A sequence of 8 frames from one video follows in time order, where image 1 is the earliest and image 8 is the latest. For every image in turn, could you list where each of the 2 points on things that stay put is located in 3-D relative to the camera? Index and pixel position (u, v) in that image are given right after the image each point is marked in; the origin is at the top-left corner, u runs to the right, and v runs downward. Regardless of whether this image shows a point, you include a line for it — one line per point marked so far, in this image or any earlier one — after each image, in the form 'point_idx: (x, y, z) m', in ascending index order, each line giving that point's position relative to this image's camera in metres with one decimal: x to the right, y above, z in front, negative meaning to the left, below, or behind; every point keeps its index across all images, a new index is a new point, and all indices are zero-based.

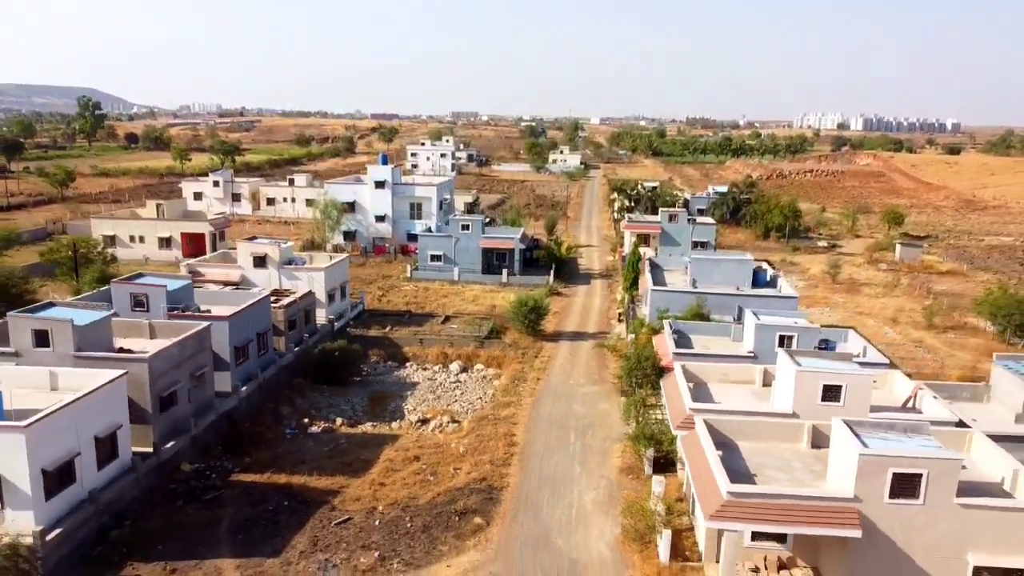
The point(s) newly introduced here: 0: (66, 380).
0: (-10.8, -2.1, +19.8) m
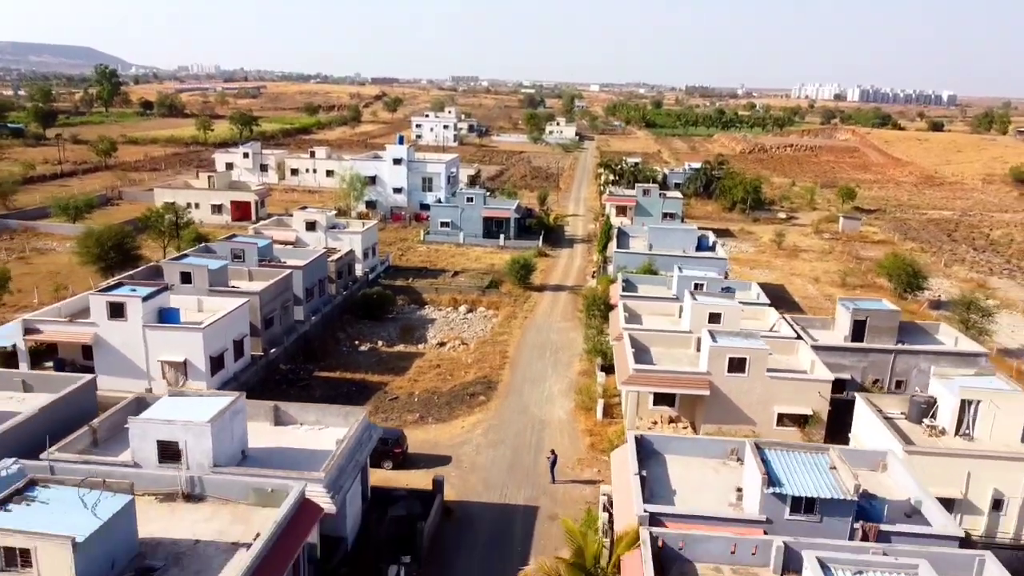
0: (-11.1, -0.5, +29.9) m
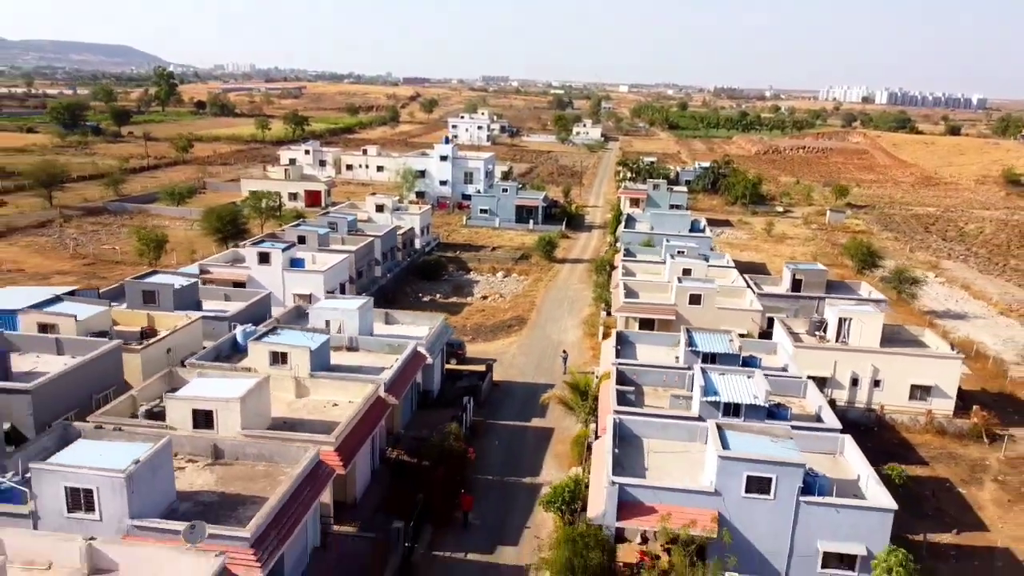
0: (-9.7, +1.6, +41.4) m
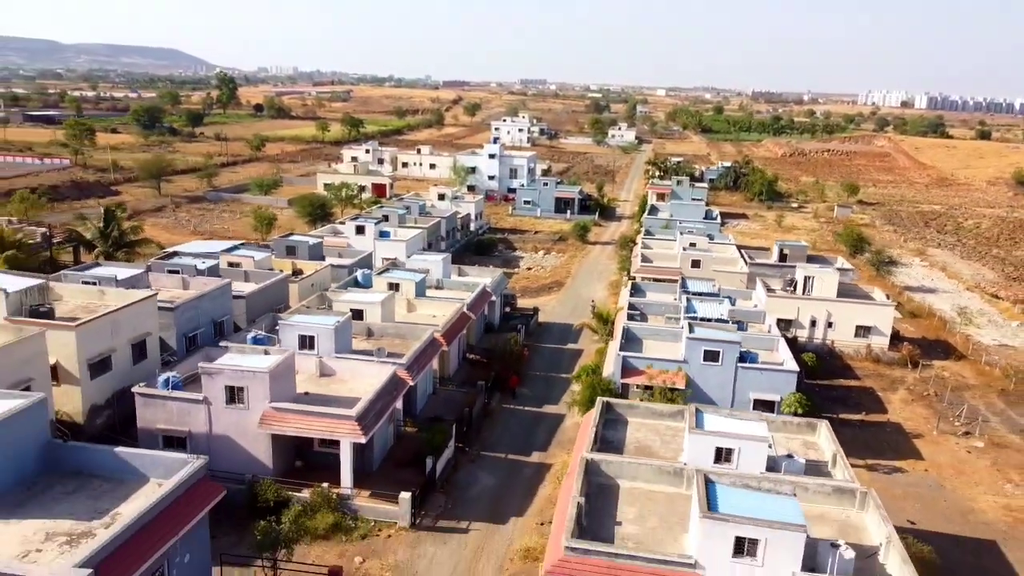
0: (-7.1, +3.7, +52.3) m
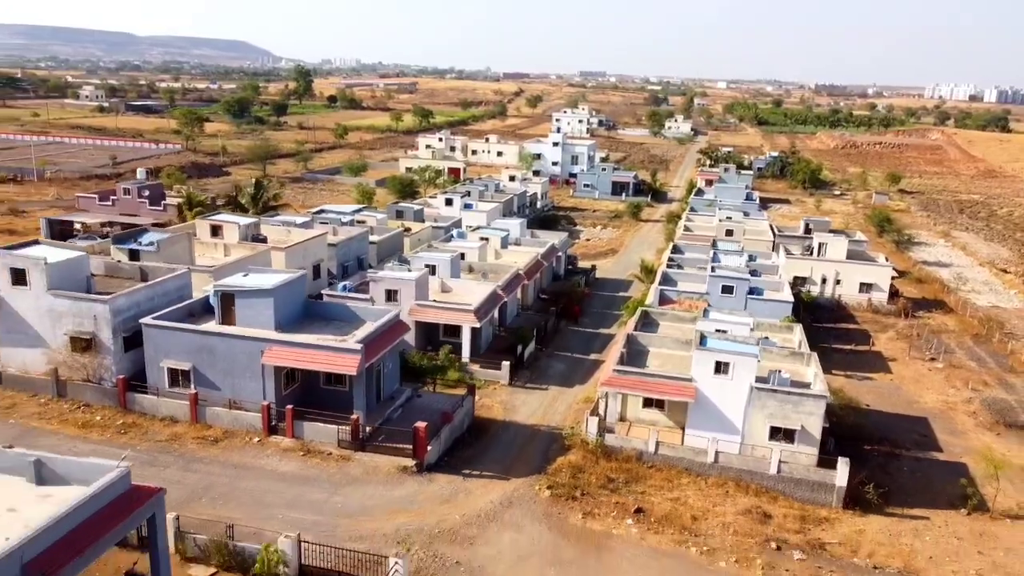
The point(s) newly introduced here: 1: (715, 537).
0: (-2.3, +6.5, +62.4) m
1: (+4.9, -6.0, +19.5) m
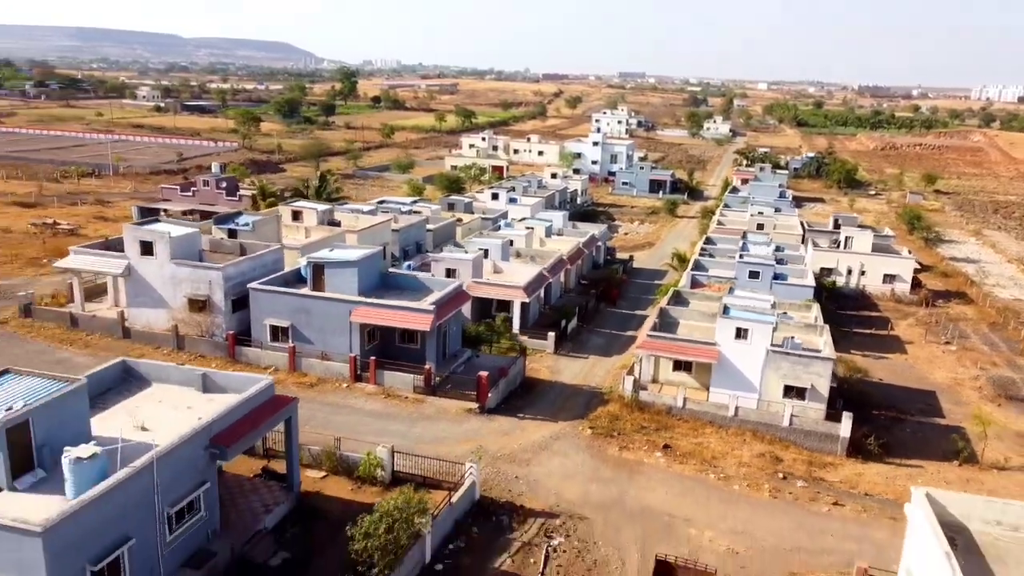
0: (+1.2, +7.3, +66.3) m
1: (+6.2, -5.1, +23.1) m
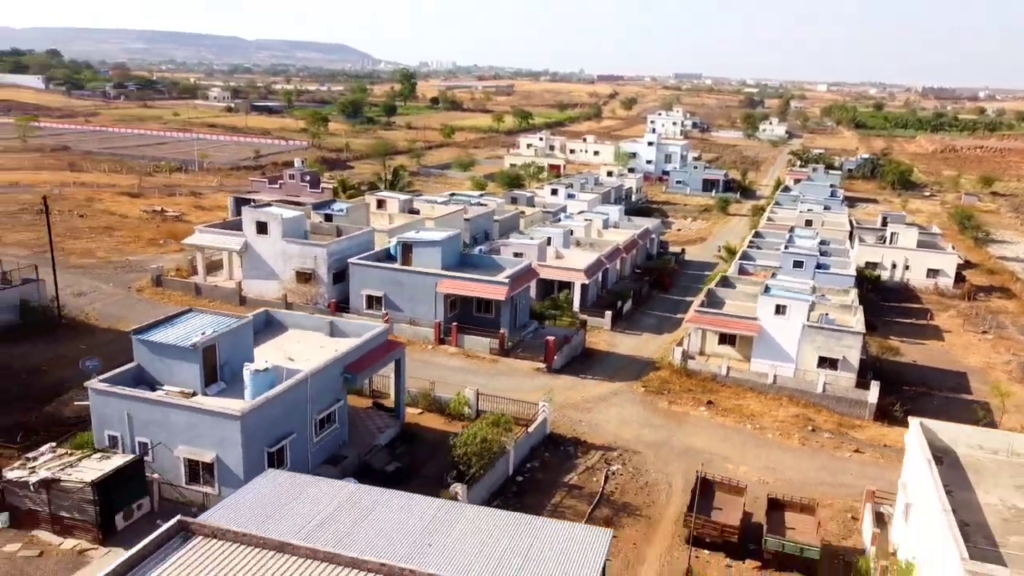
0: (+6.2, +8.1, +70.0) m
1: (+8.3, -4.4, +26.5) m
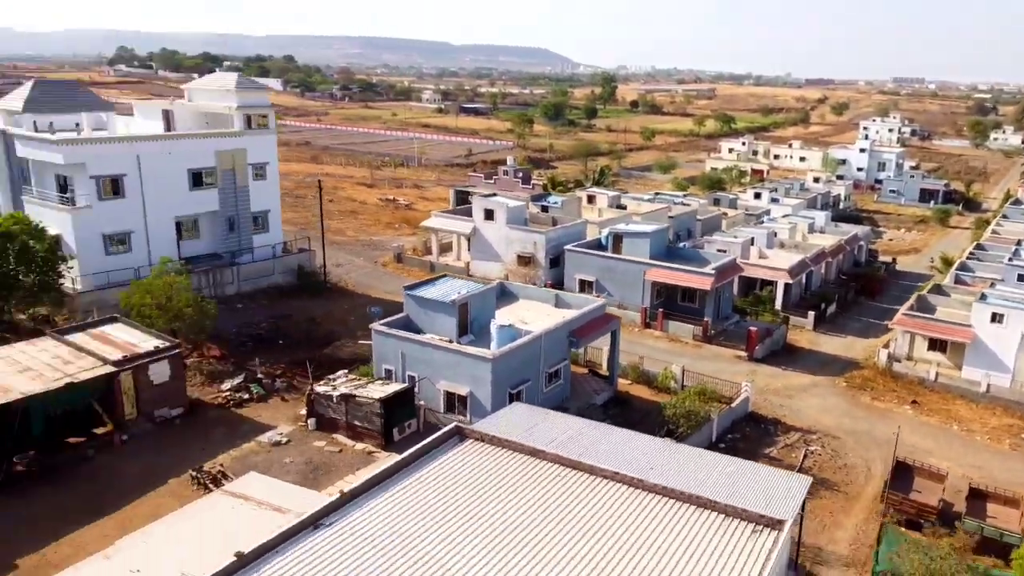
0: (+23.6, +7.6, +69.3) m
1: (+15.1, -4.5, +26.5) m
